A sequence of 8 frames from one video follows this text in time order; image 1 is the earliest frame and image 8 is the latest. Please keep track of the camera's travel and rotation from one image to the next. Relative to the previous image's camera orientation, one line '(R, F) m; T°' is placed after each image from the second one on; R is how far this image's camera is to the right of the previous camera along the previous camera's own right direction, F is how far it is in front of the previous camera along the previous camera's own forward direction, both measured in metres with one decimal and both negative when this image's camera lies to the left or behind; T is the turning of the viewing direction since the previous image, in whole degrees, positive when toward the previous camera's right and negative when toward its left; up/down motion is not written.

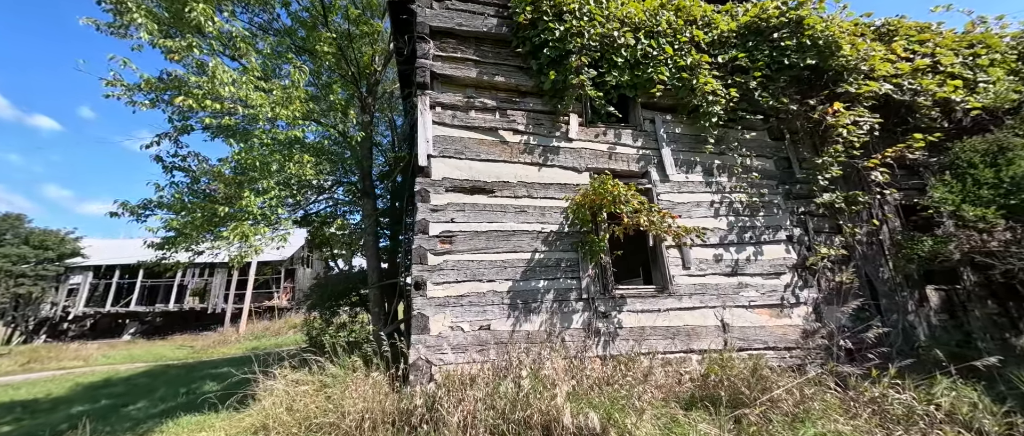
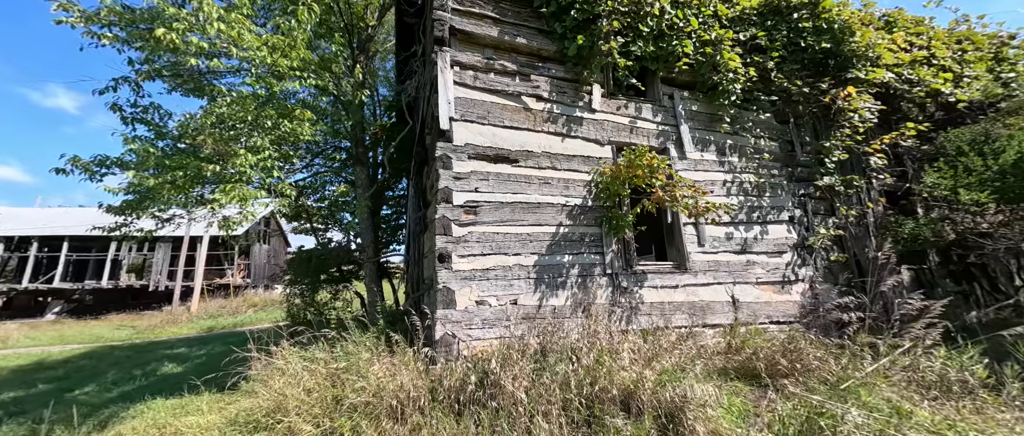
(-0.7, +0.2) m; +6°
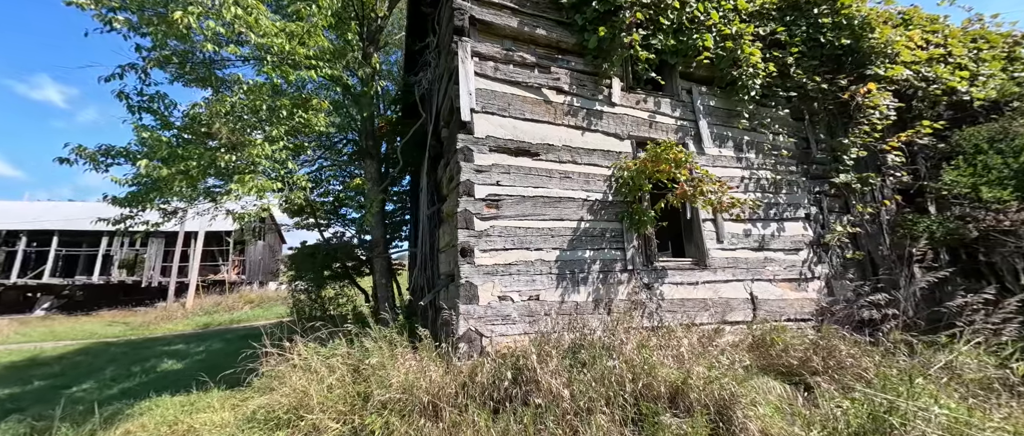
(-0.3, +0.1) m; +1°
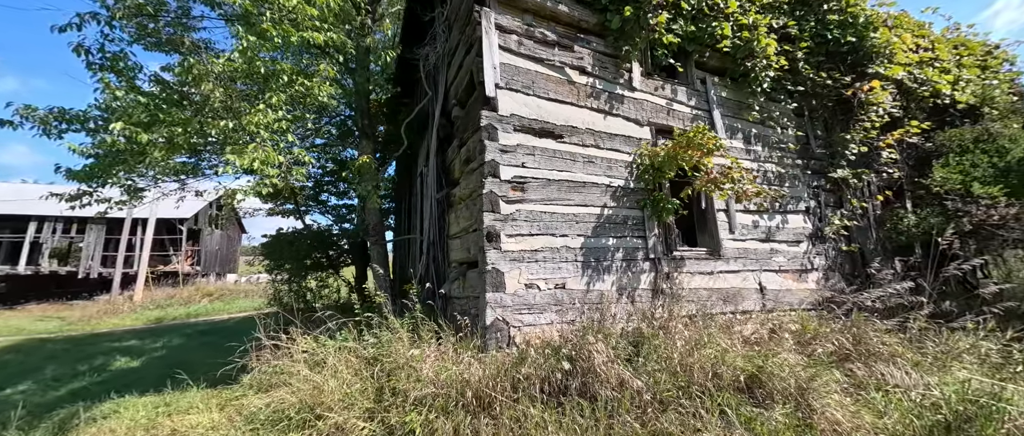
(-0.5, +0.2) m; +5°
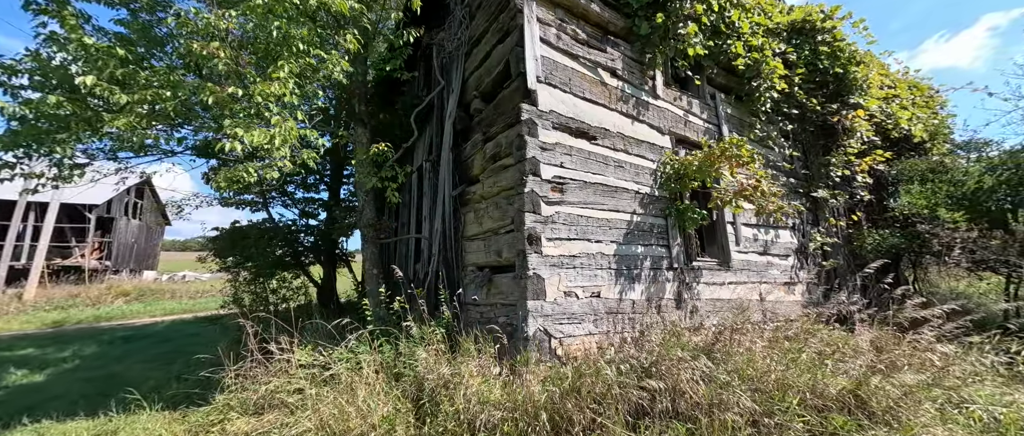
(-0.7, +0.3) m; +8°
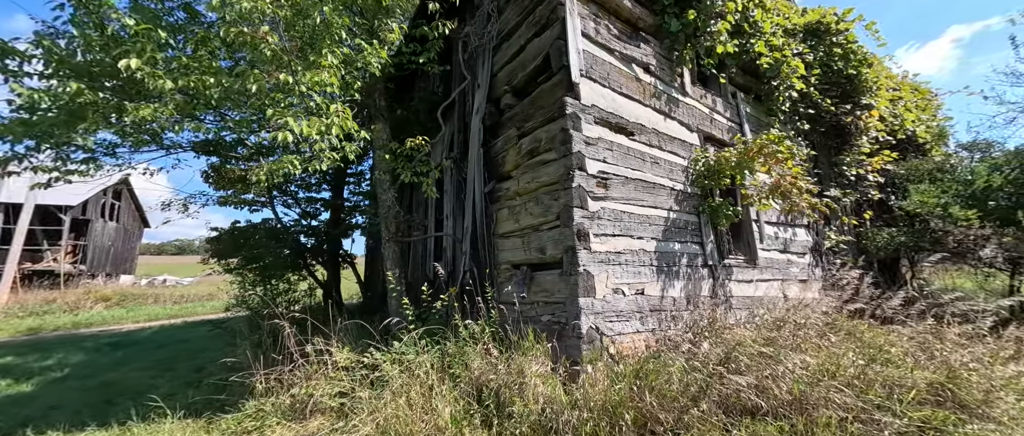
(-0.5, +0.1) m; +2°
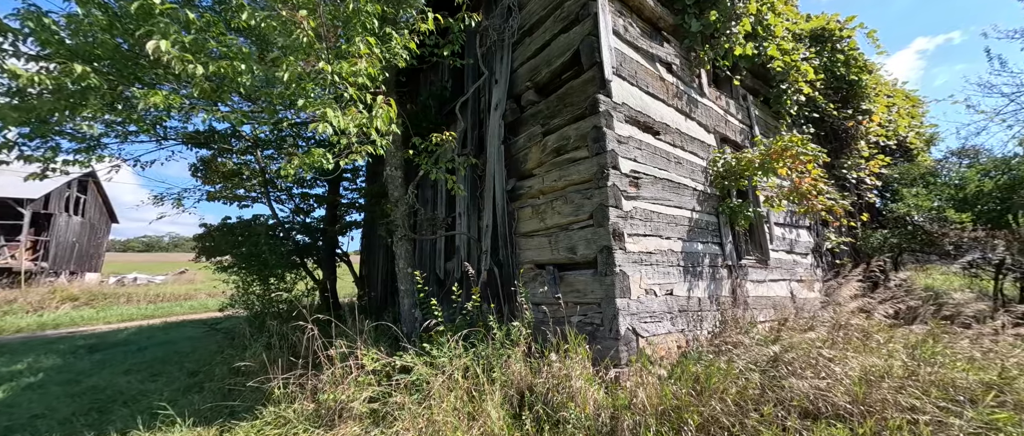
(-0.4, +0.1) m; +3°
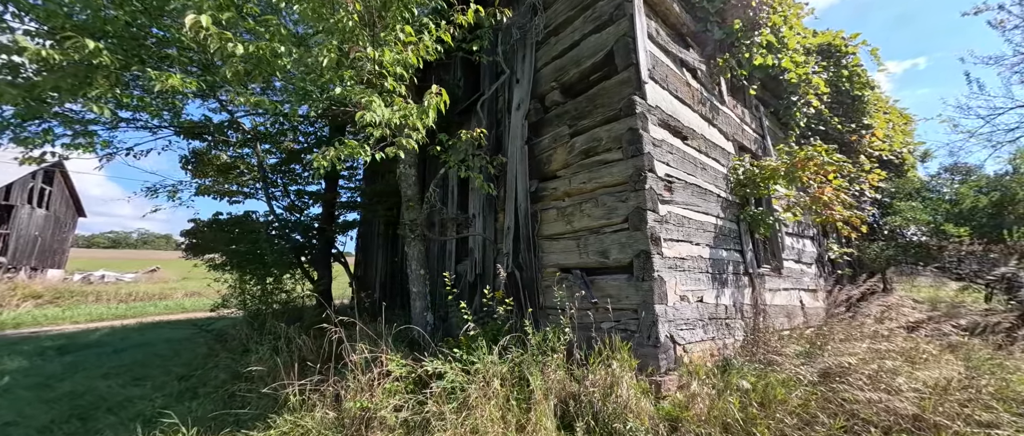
(-0.4, +0.1) m; +3°
